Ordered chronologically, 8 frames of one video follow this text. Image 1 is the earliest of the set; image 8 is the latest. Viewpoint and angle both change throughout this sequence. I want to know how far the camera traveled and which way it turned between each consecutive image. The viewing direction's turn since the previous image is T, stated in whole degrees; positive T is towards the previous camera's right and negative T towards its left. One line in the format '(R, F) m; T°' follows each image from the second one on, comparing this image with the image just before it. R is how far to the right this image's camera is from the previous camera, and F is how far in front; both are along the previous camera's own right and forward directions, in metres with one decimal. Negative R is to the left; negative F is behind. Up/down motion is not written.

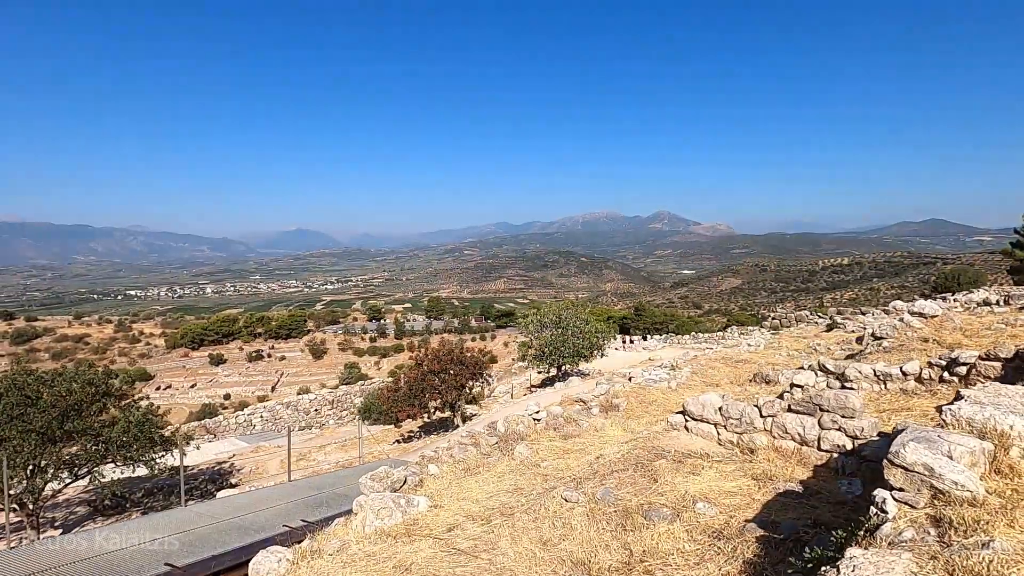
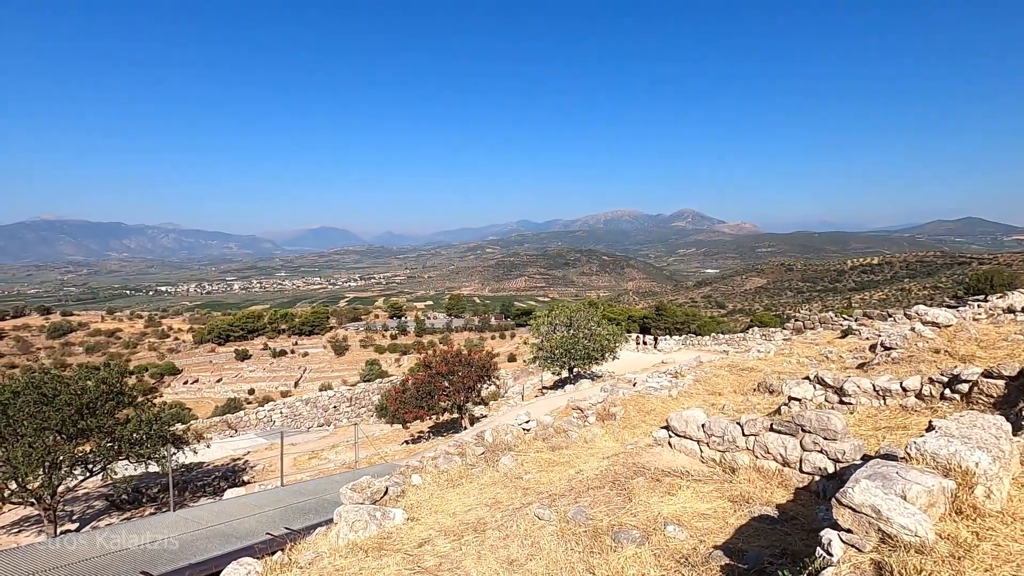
(+0.4, 0.0) m; -2°
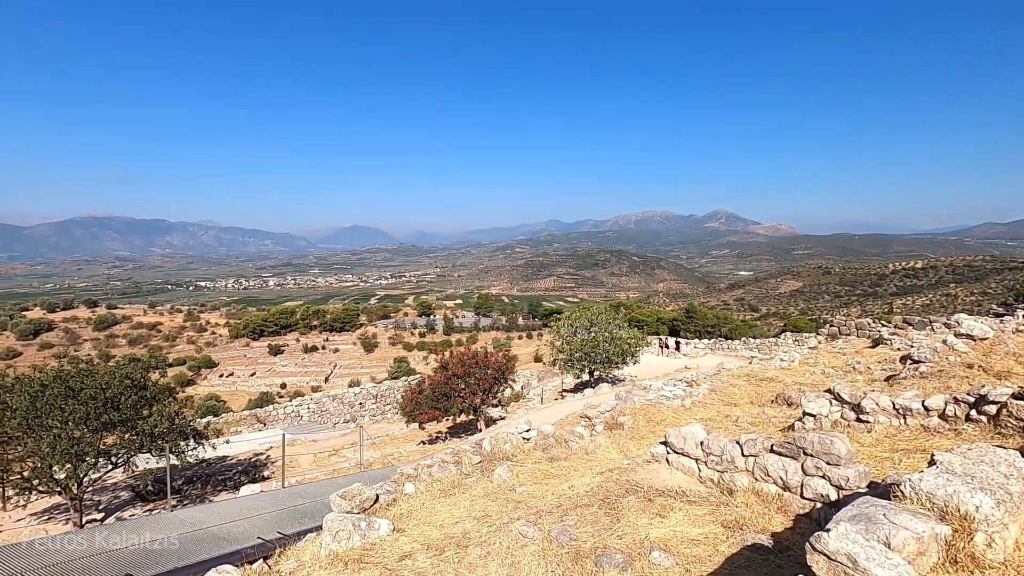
(+0.3, +0.1) m; -3°
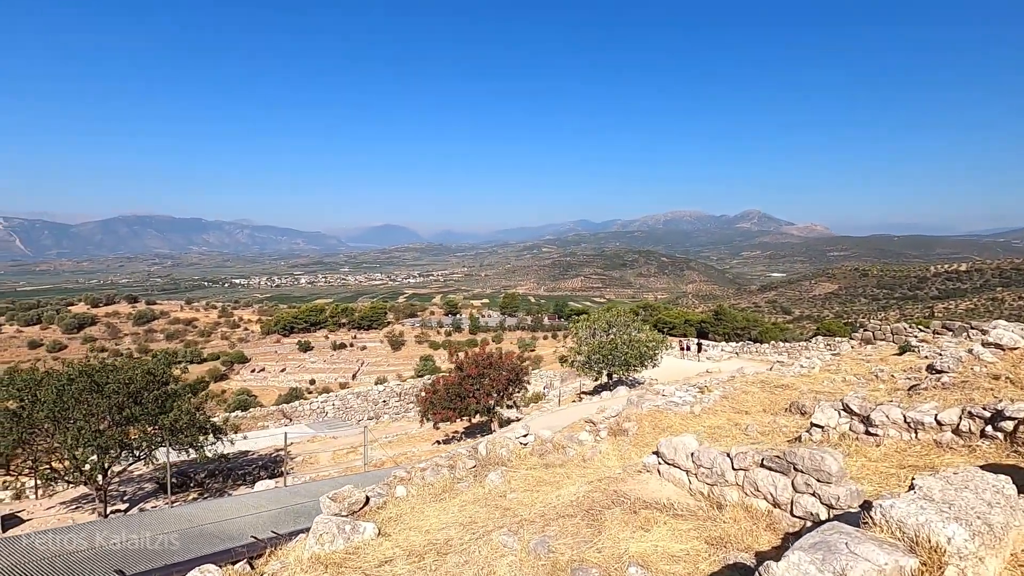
(+0.3, +0.1) m; -3°
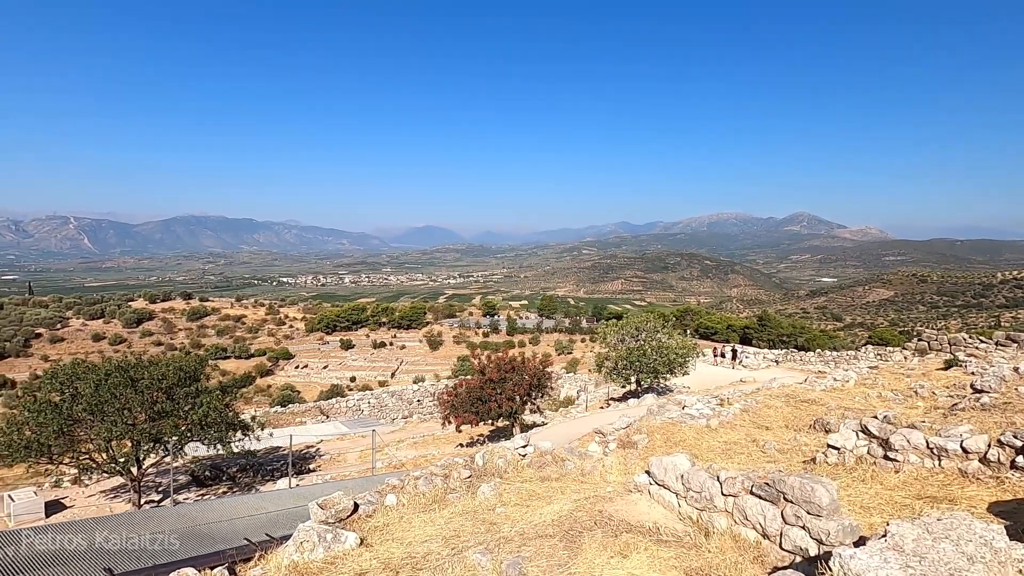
(+0.4, +0.1) m; -4°
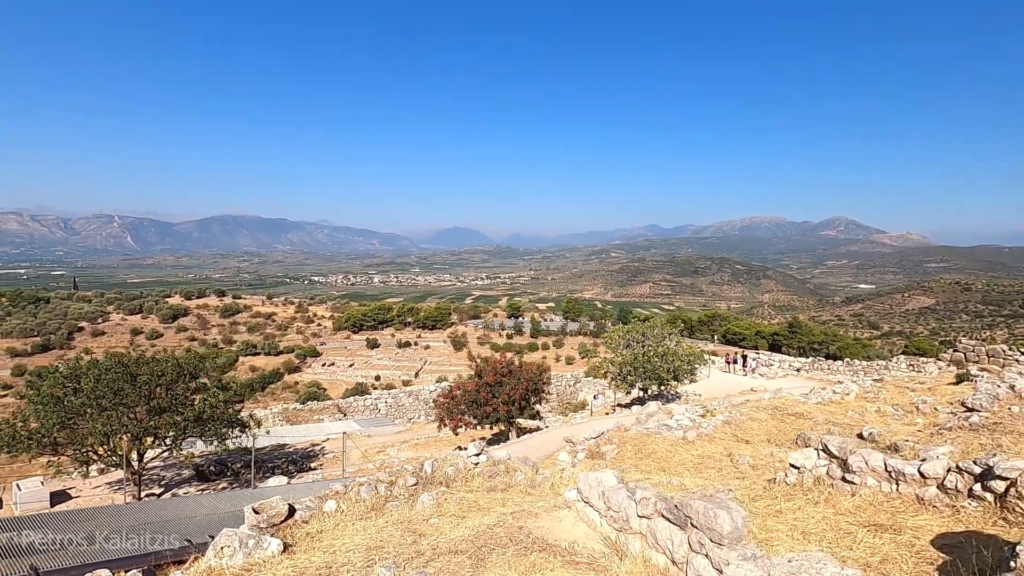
(+0.8, +0.1) m; -3°
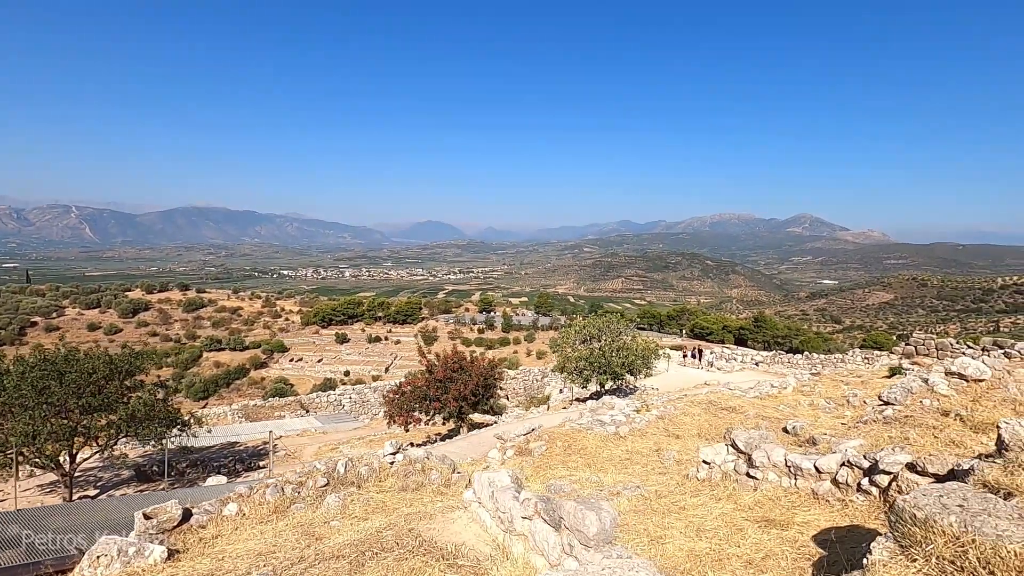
(+0.6, +0.1) m; +3°
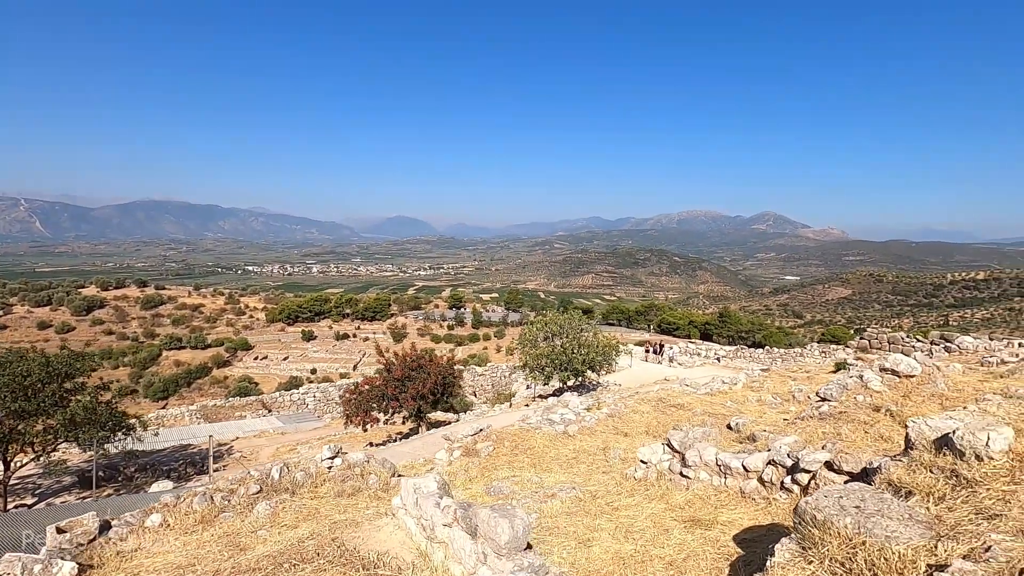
(+0.3, +0.1) m; +3°
